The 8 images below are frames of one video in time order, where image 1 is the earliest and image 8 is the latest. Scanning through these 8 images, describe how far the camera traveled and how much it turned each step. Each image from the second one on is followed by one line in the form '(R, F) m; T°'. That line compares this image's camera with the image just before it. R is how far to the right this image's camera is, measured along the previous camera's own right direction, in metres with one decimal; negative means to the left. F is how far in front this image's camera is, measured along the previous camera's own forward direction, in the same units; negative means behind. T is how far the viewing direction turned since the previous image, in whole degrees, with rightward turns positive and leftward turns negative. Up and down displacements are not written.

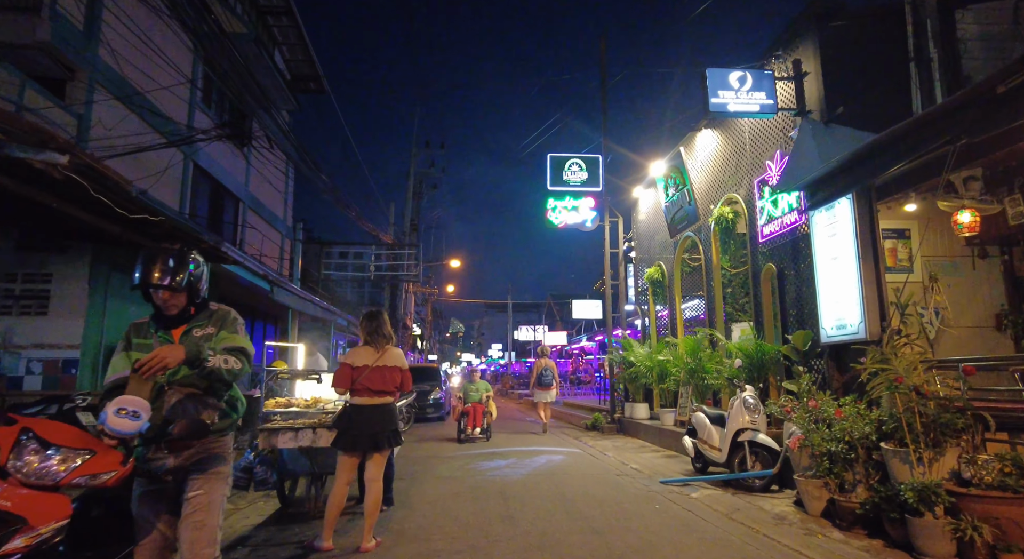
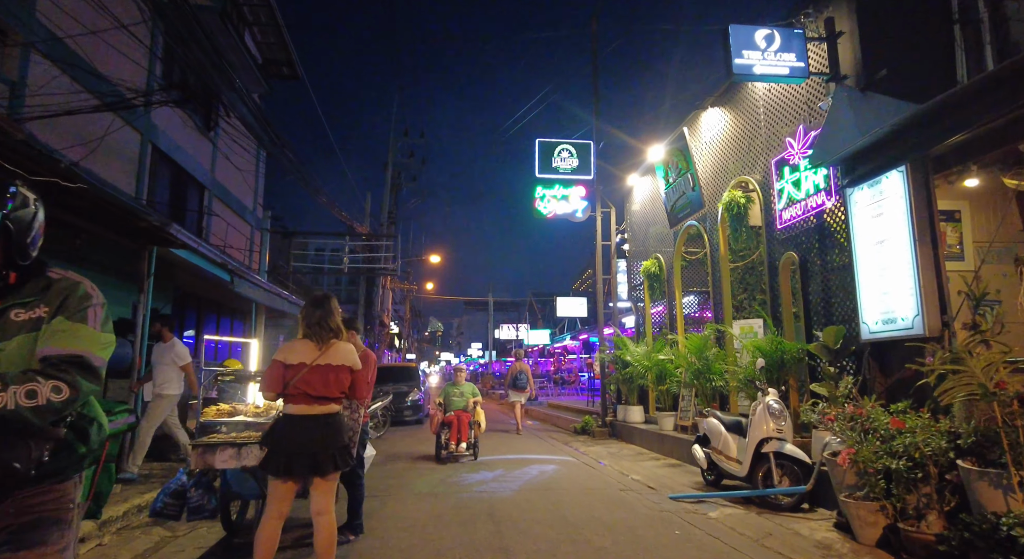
(-0.1, +1.0) m; +2°
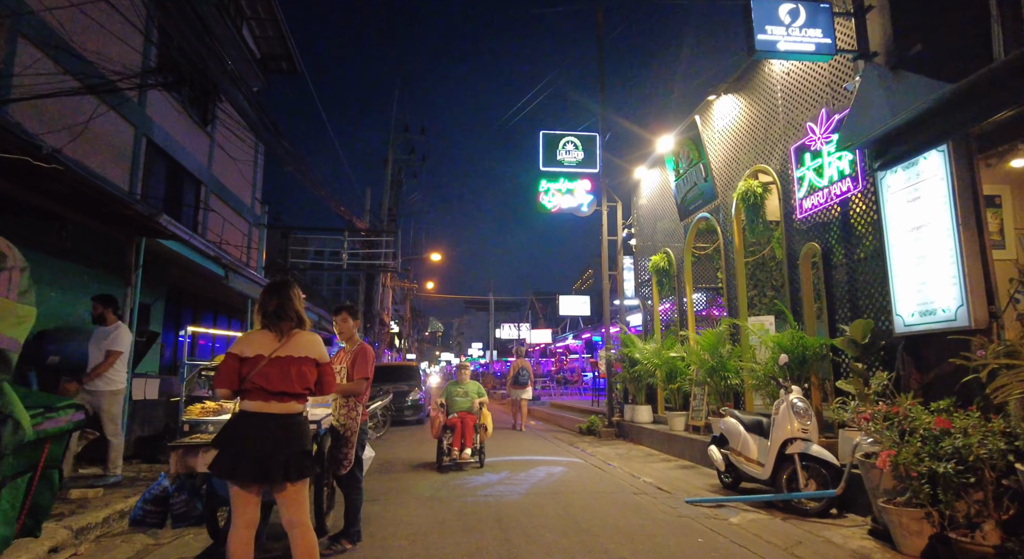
(-0.1, +0.4) m; 0°
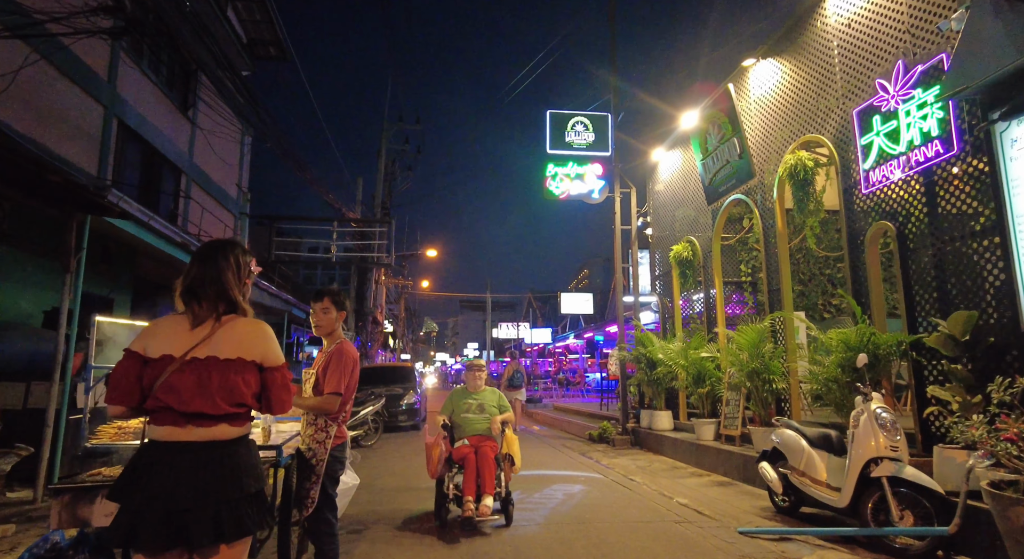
(-0.2, +1.2) m; 0°
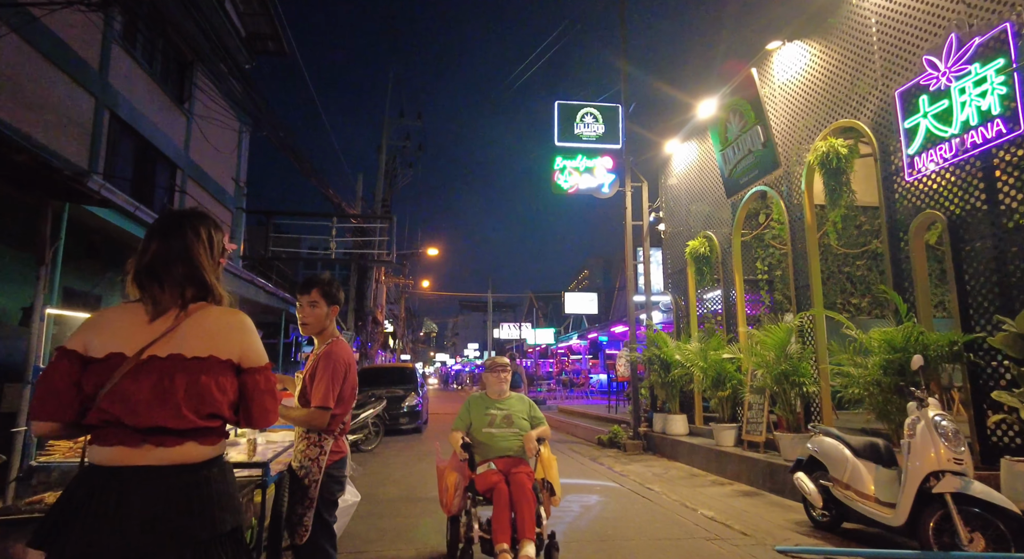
(-0.1, +0.5) m; 0°
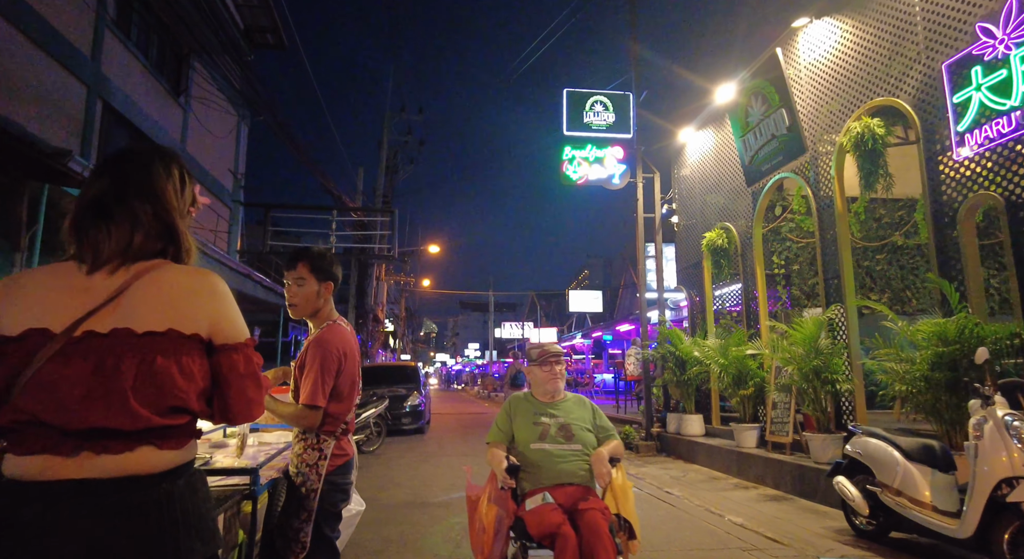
(-0.1, +0.5) m; 0°
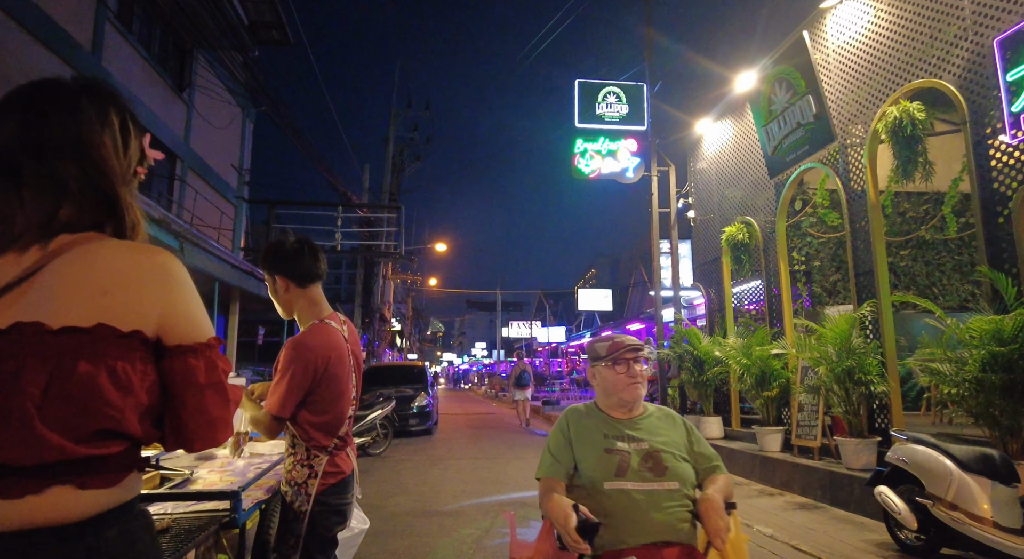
(-0.1, +0.4) m; -1°
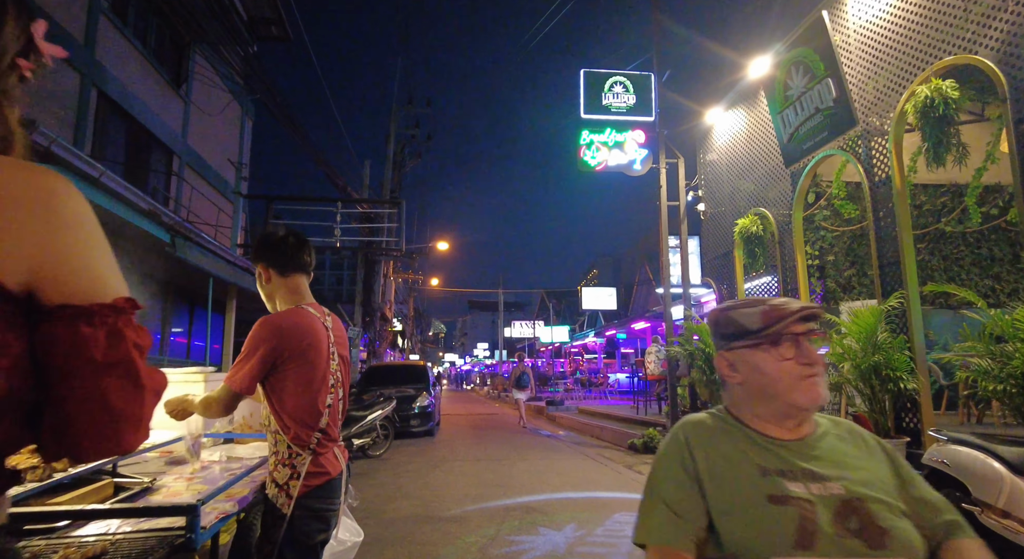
(0.0, +0.3) m; 0°
